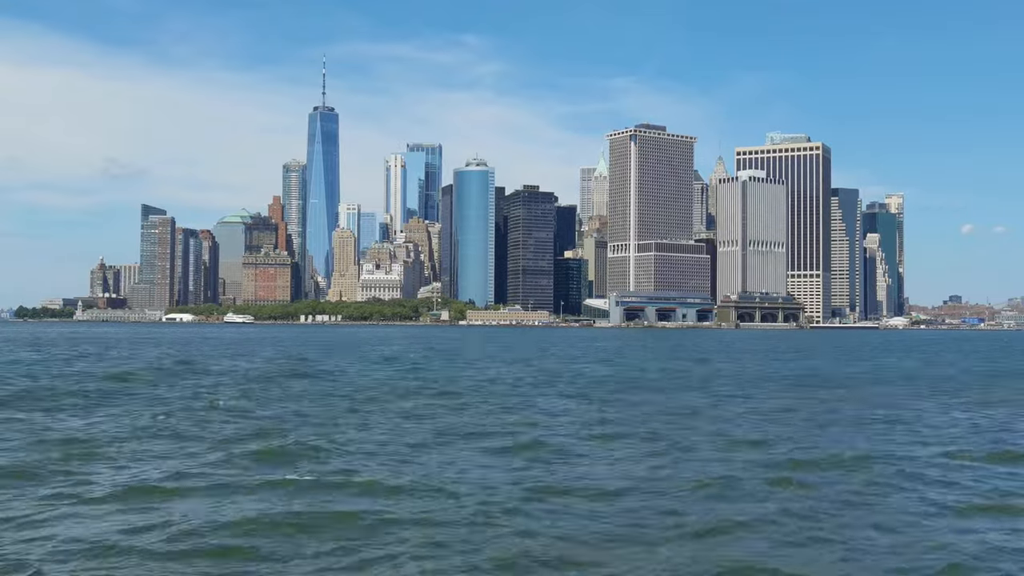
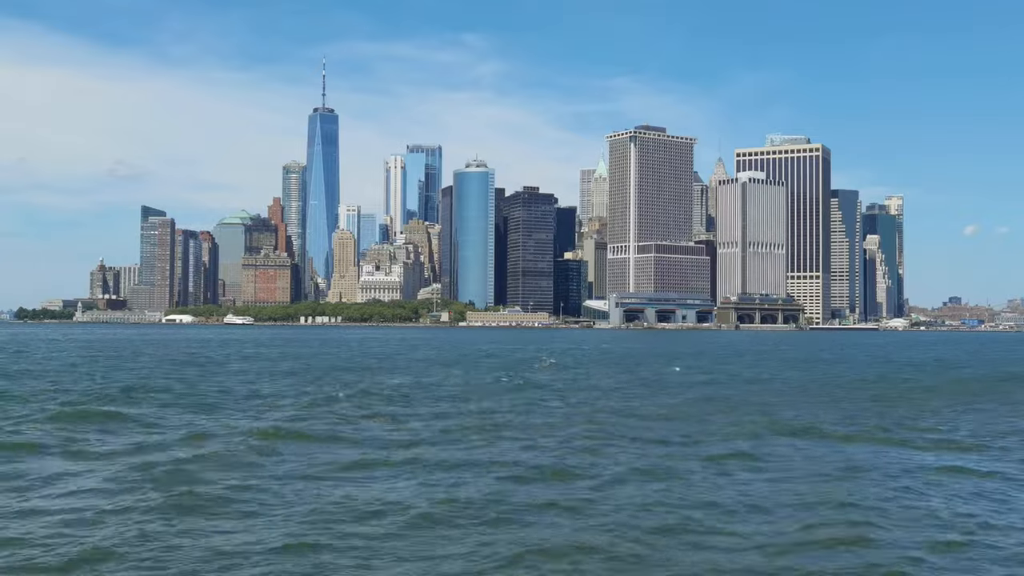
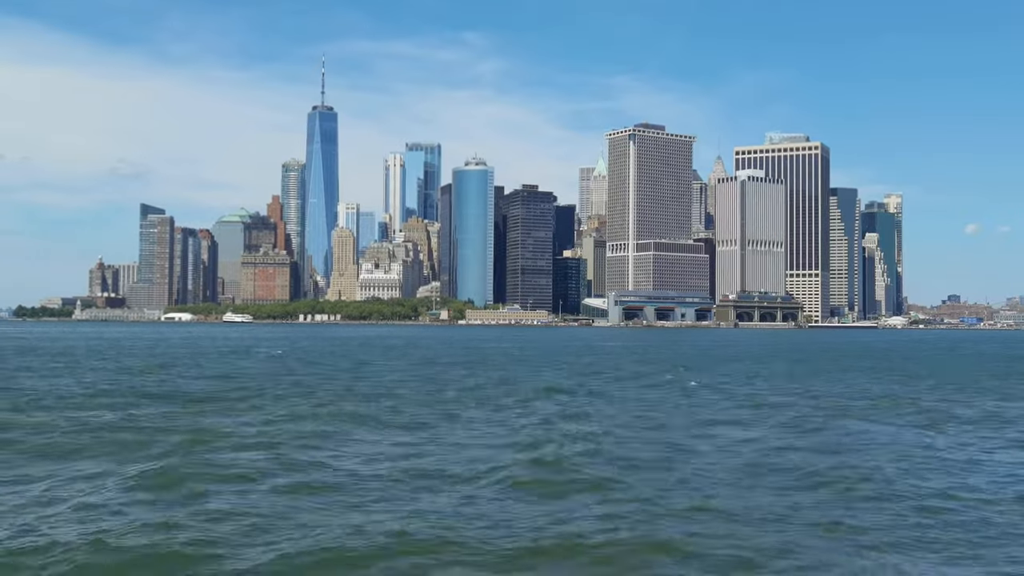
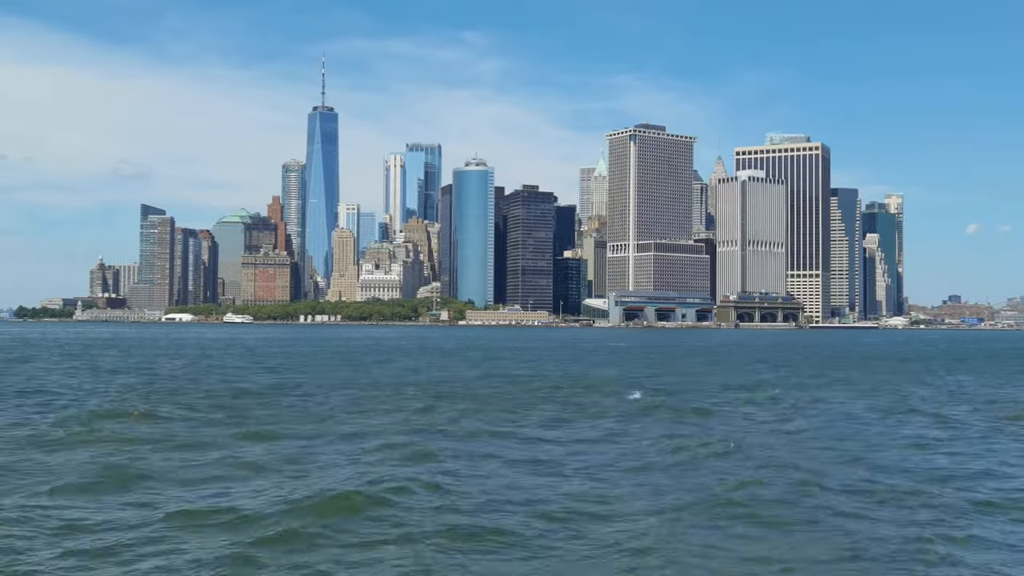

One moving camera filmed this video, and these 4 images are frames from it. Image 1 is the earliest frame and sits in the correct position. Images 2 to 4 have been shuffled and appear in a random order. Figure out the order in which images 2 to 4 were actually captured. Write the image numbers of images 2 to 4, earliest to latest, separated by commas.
2, 3, 4
